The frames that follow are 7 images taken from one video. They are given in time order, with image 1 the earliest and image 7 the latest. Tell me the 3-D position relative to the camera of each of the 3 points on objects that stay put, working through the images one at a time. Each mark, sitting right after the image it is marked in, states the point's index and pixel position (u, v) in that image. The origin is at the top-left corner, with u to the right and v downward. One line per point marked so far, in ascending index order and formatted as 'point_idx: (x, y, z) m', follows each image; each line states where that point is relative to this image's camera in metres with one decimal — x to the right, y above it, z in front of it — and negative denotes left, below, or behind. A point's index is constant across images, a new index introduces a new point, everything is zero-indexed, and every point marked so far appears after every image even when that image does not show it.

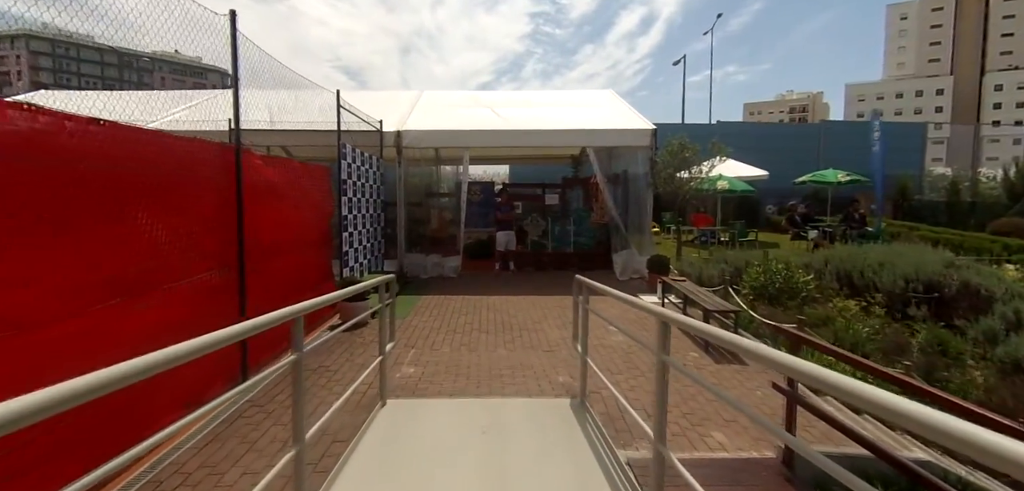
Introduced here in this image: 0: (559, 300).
0: (+0.9, -1.1, +8.1) m
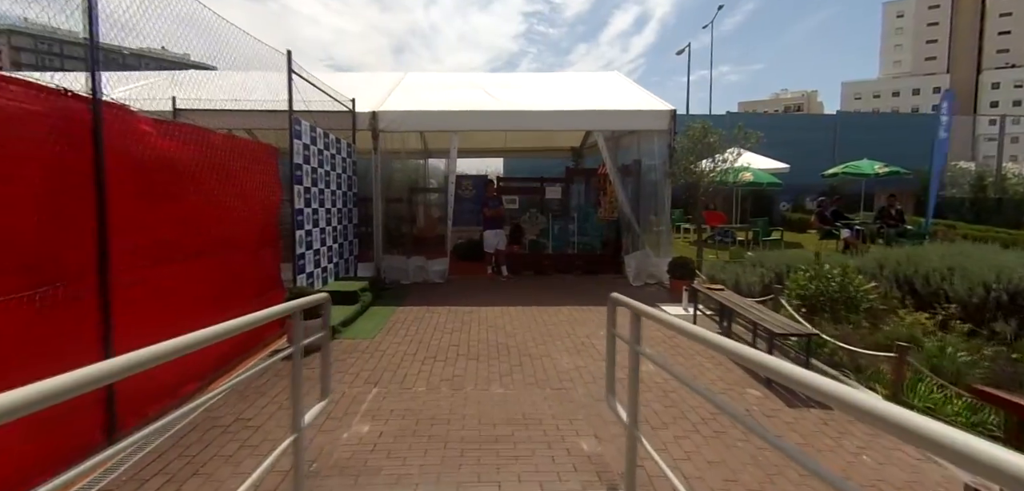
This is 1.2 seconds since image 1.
0: (+0.8, -1.1, +6.6) m
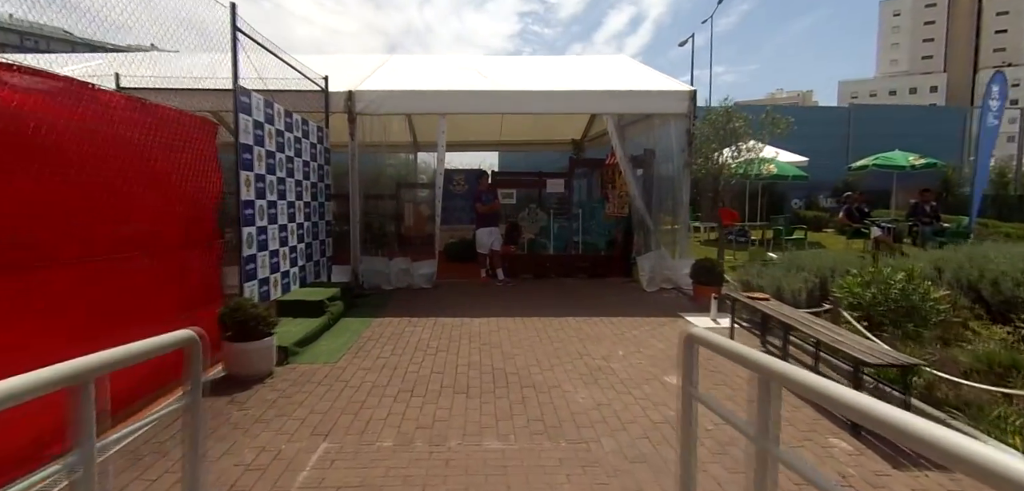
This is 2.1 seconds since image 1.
0: (+0.8, -1.1, +5.5) m
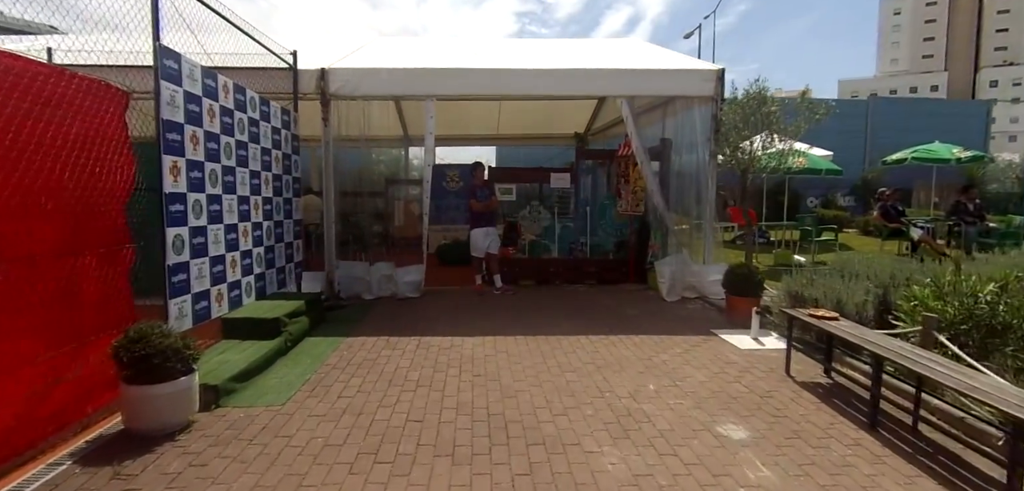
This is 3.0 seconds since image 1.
0: (+0.8, -1.1, +4.5) m
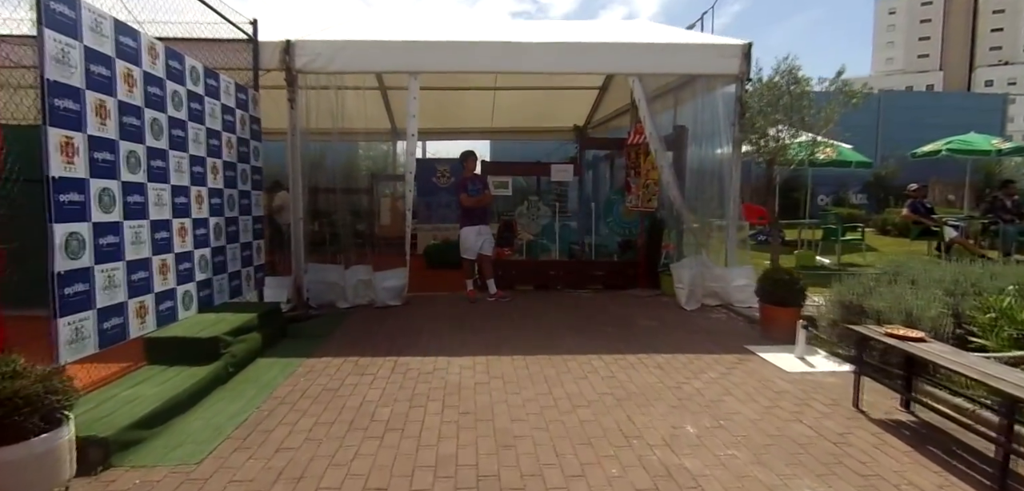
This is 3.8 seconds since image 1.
0: (+0.8, -1.1, +3.7) m
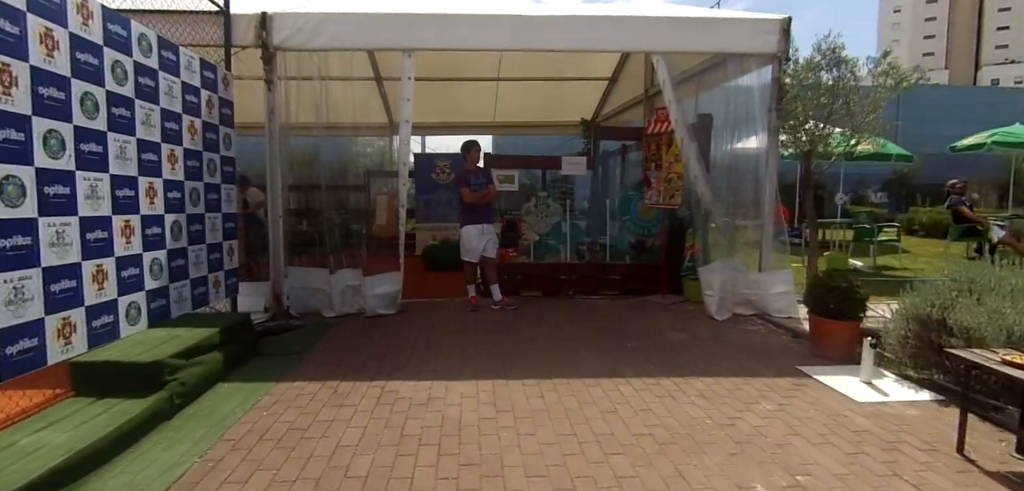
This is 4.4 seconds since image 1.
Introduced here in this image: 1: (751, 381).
0: (+0.9, -1.1, +3.0) m
1: (+1.9, -1.1, +3.5) m
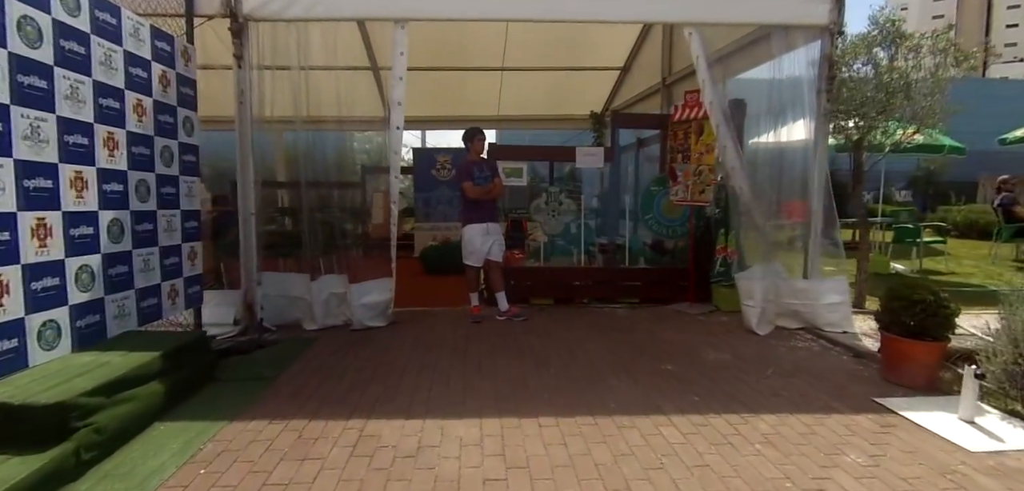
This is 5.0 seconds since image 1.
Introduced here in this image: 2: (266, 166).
0: (+1.0, -1.2, +2.3) m
1: (+2.0, -1.1, +2.8) m
2: (-2.7, +1.0, +4.9) m
